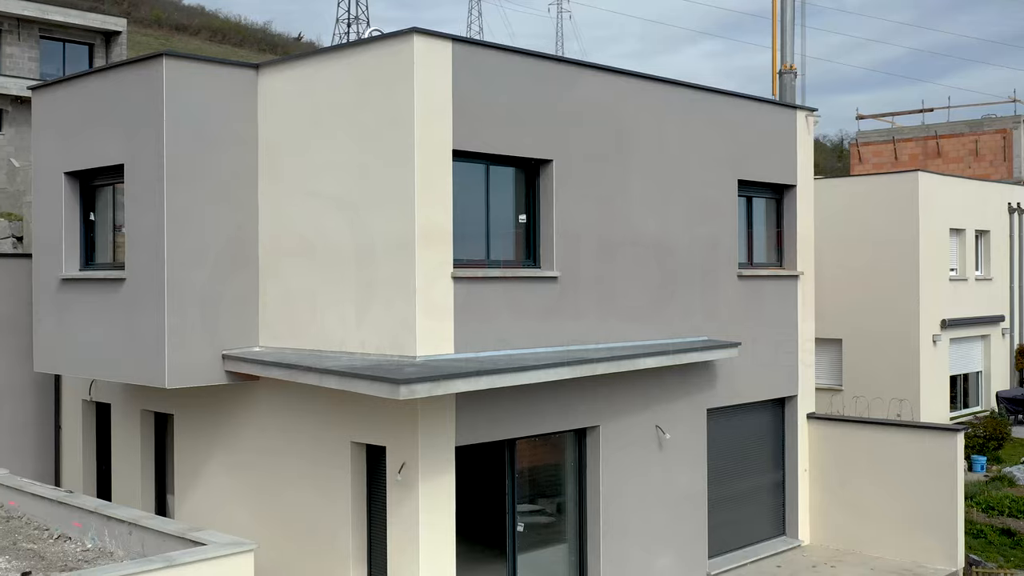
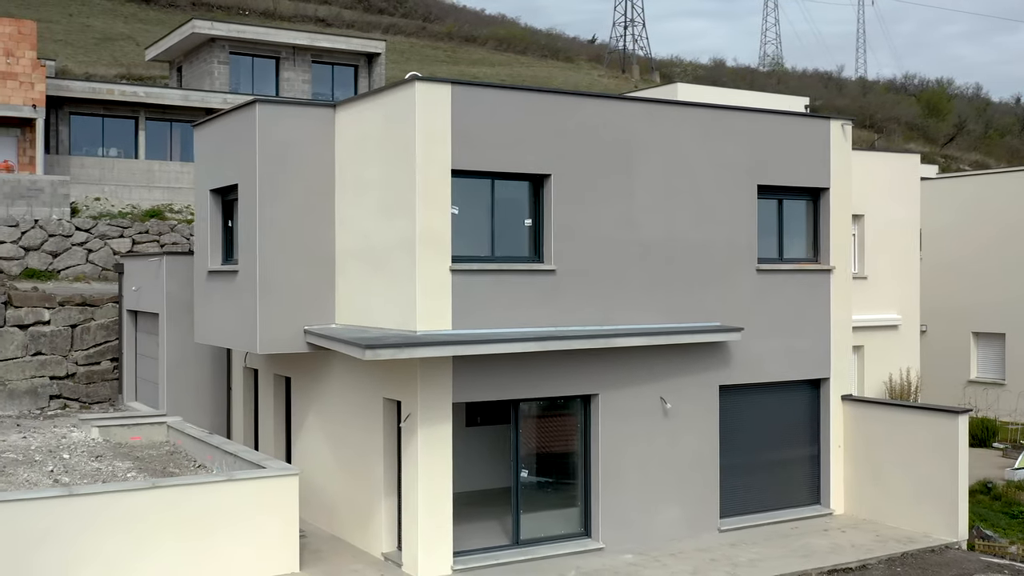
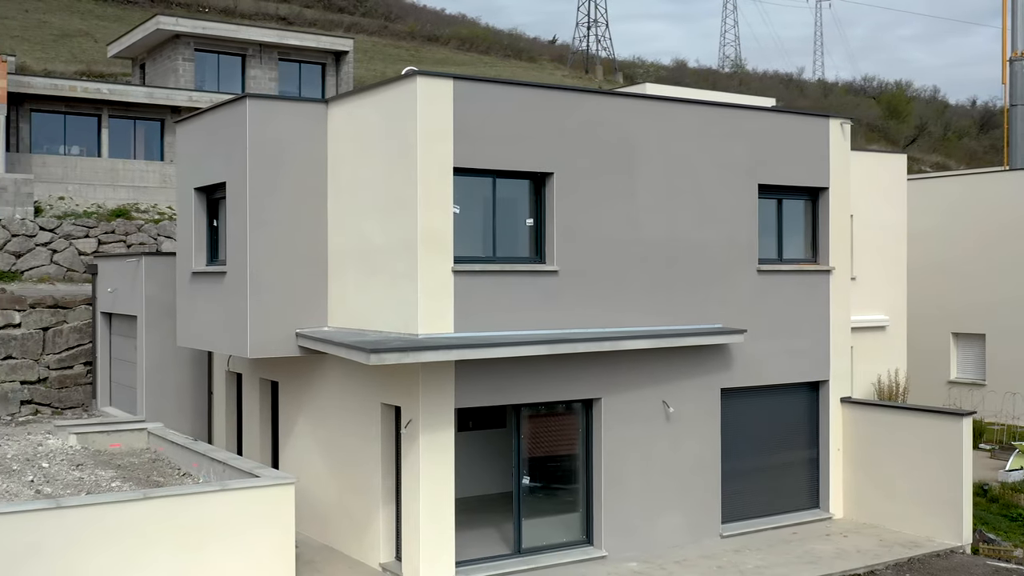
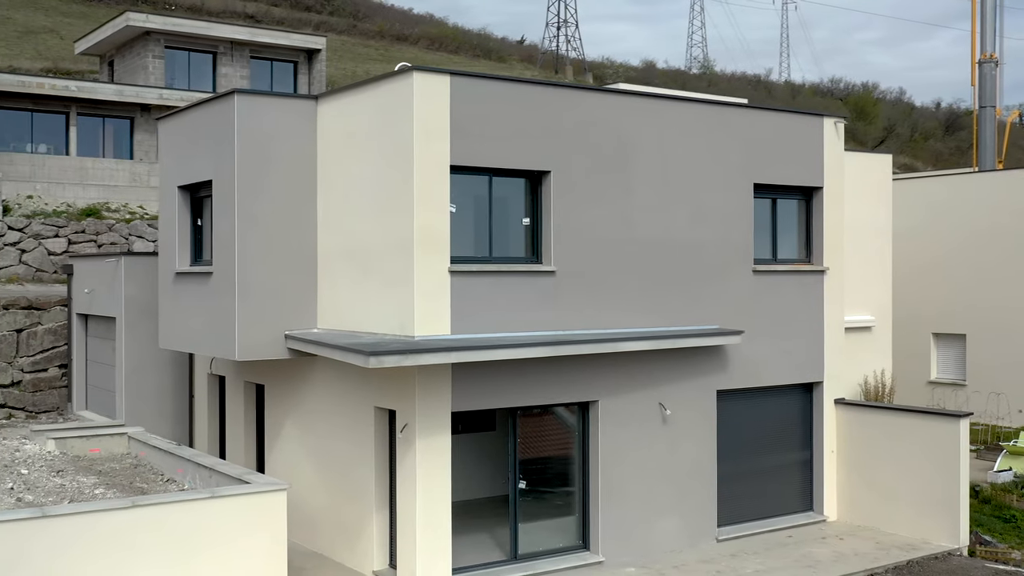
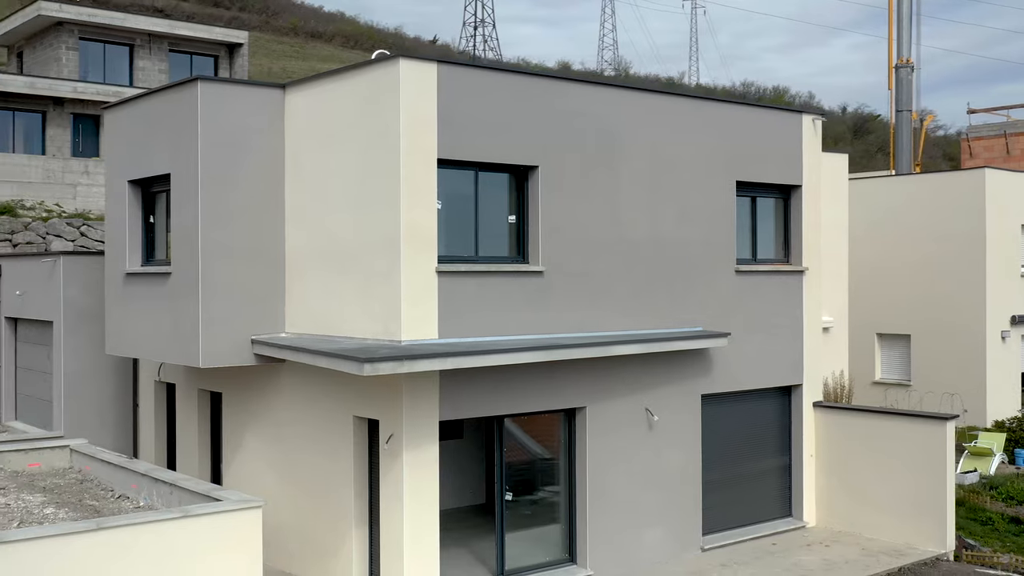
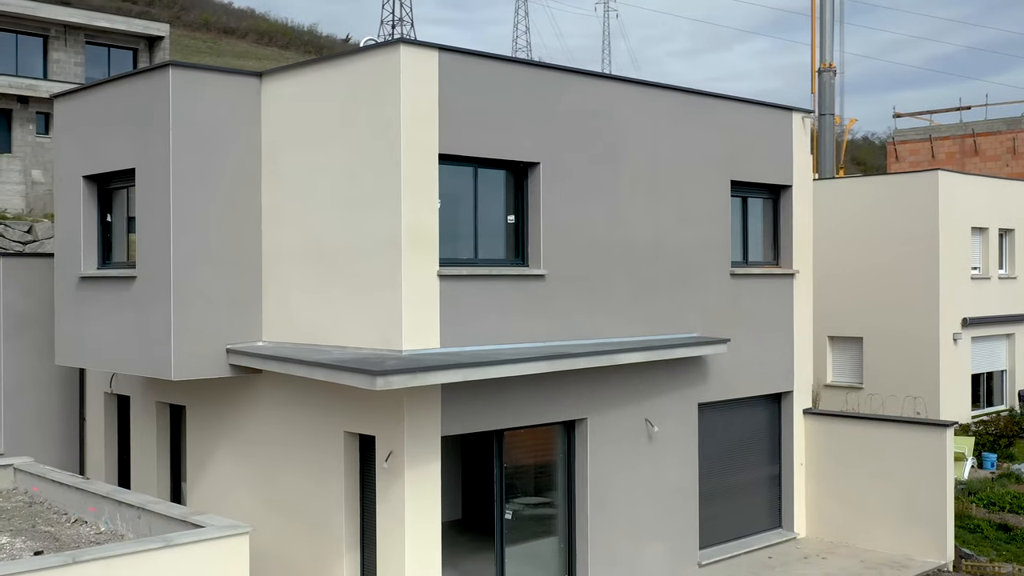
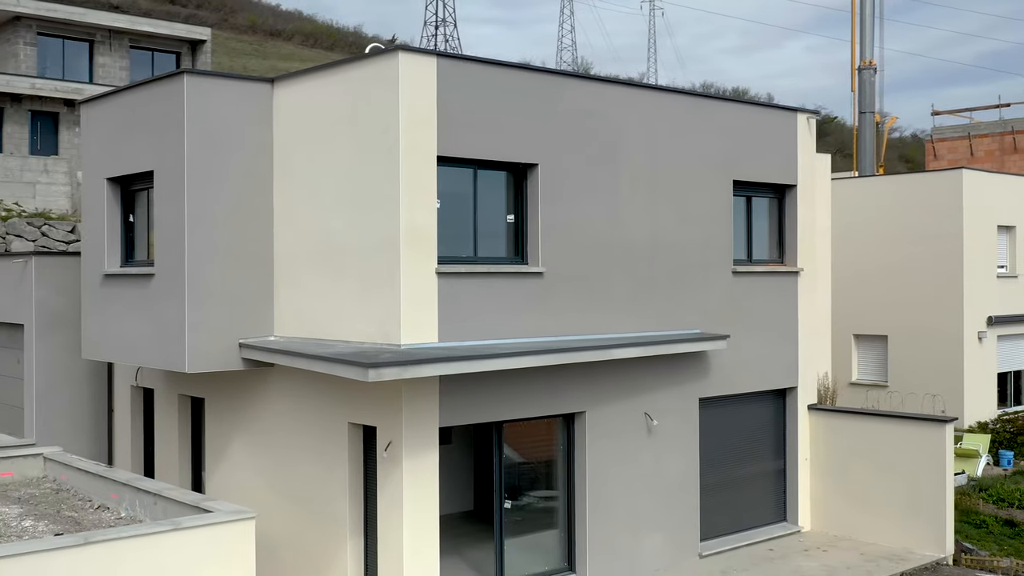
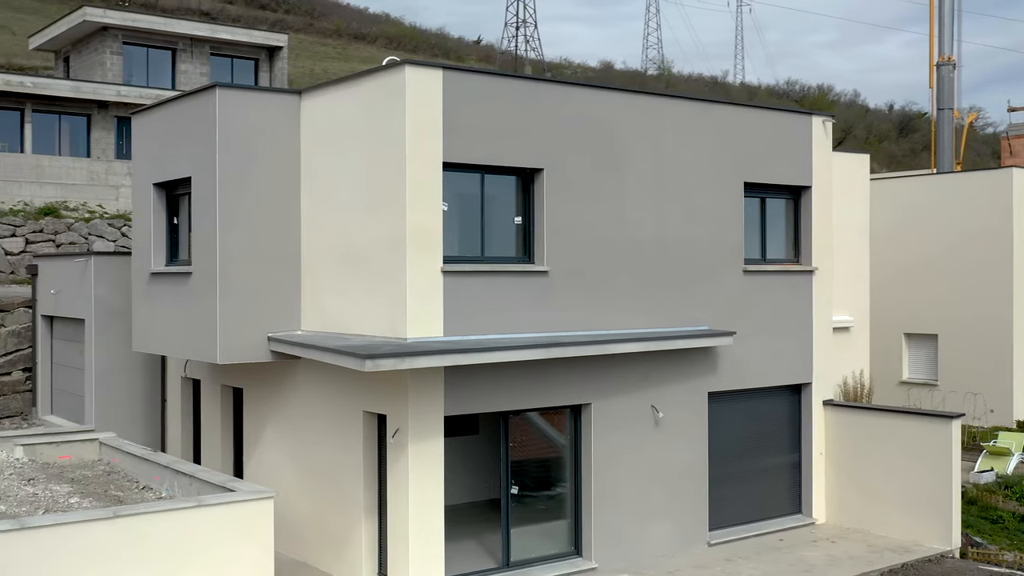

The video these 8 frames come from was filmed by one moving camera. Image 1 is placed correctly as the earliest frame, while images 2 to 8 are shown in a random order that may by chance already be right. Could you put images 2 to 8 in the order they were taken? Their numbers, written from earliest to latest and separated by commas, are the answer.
6, 7, 5, 8, 4, 3, 2
